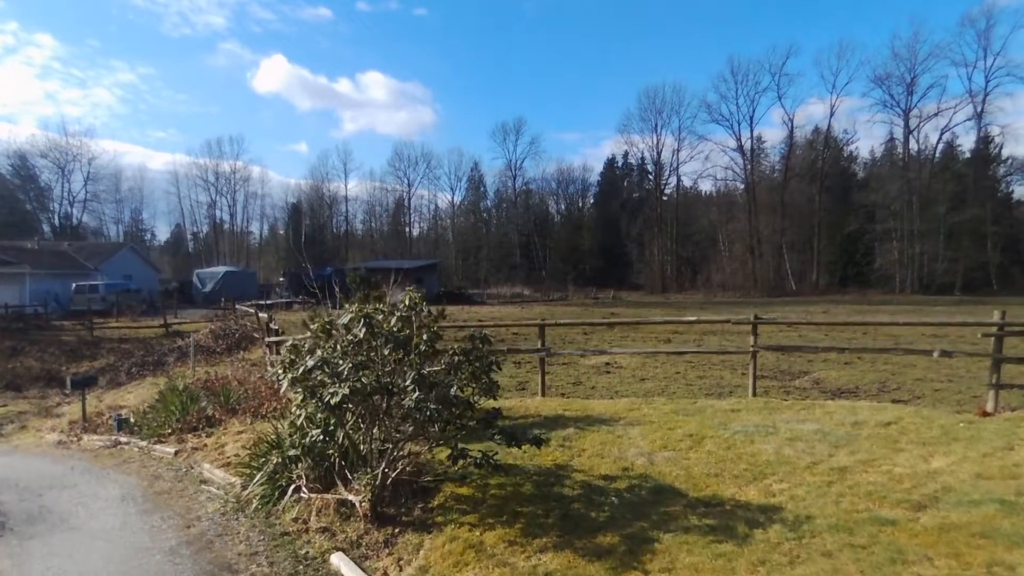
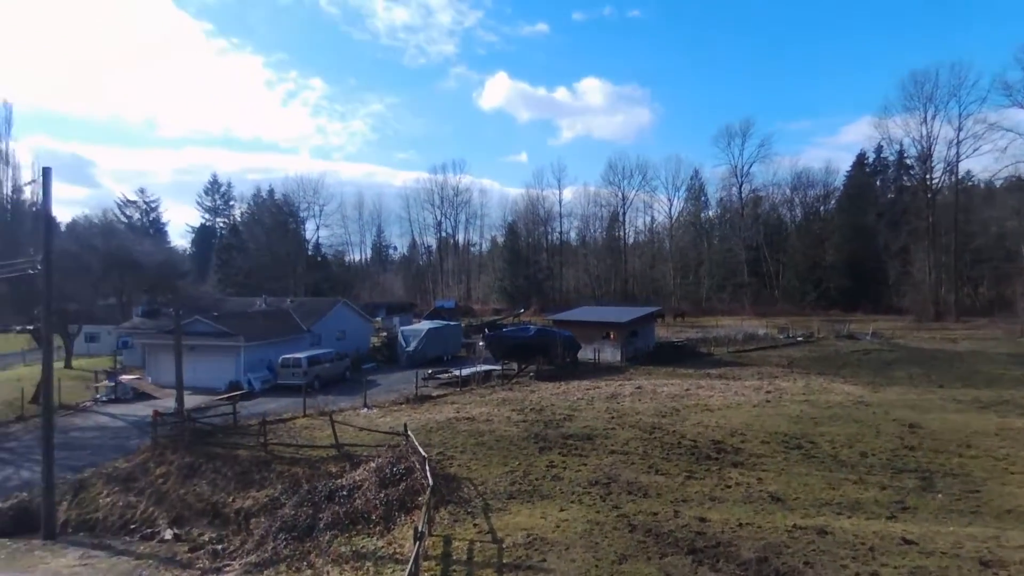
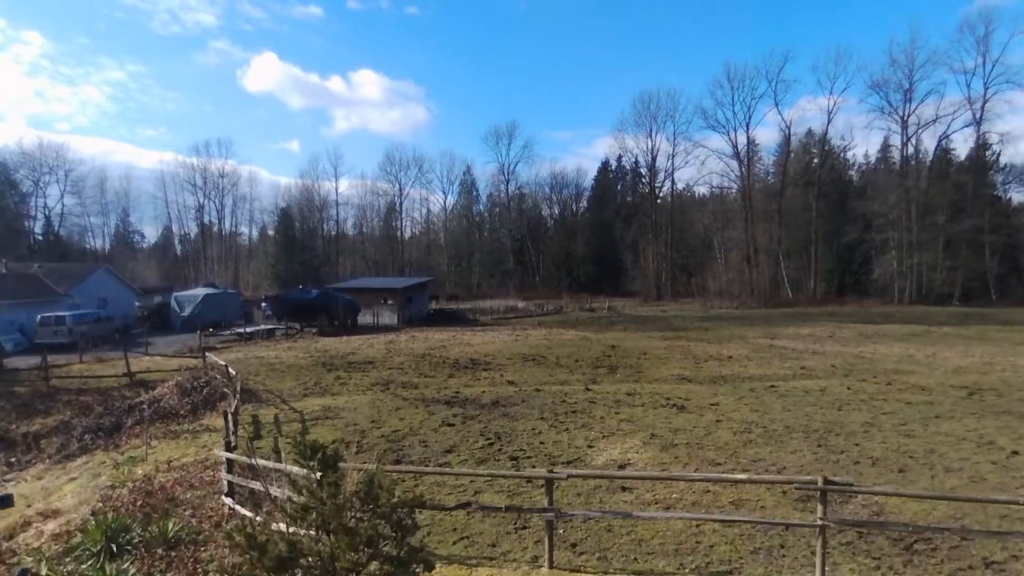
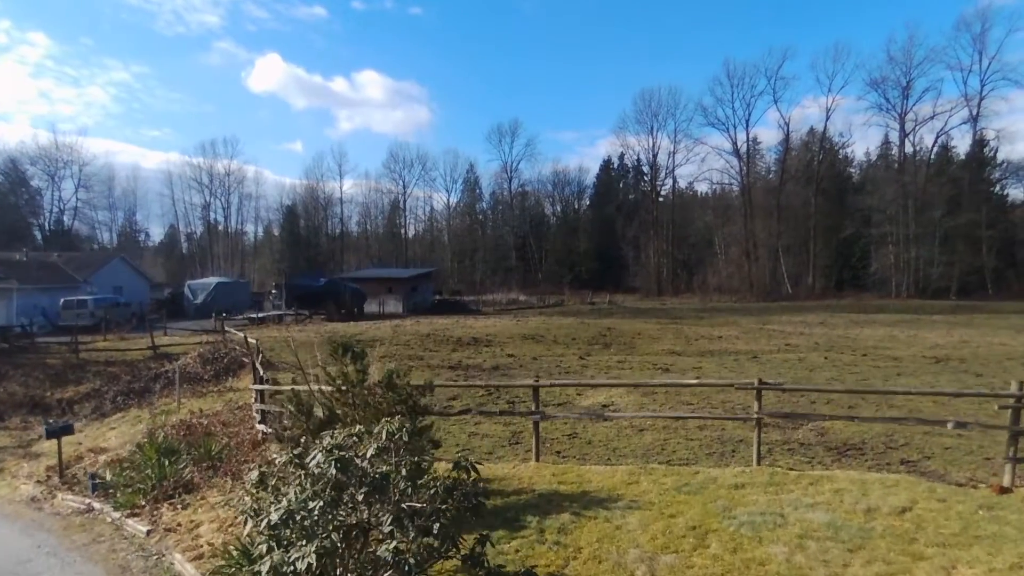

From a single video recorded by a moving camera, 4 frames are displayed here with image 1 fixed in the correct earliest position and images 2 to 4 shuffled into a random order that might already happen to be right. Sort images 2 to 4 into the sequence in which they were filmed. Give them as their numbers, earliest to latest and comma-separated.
4, 3, 2
